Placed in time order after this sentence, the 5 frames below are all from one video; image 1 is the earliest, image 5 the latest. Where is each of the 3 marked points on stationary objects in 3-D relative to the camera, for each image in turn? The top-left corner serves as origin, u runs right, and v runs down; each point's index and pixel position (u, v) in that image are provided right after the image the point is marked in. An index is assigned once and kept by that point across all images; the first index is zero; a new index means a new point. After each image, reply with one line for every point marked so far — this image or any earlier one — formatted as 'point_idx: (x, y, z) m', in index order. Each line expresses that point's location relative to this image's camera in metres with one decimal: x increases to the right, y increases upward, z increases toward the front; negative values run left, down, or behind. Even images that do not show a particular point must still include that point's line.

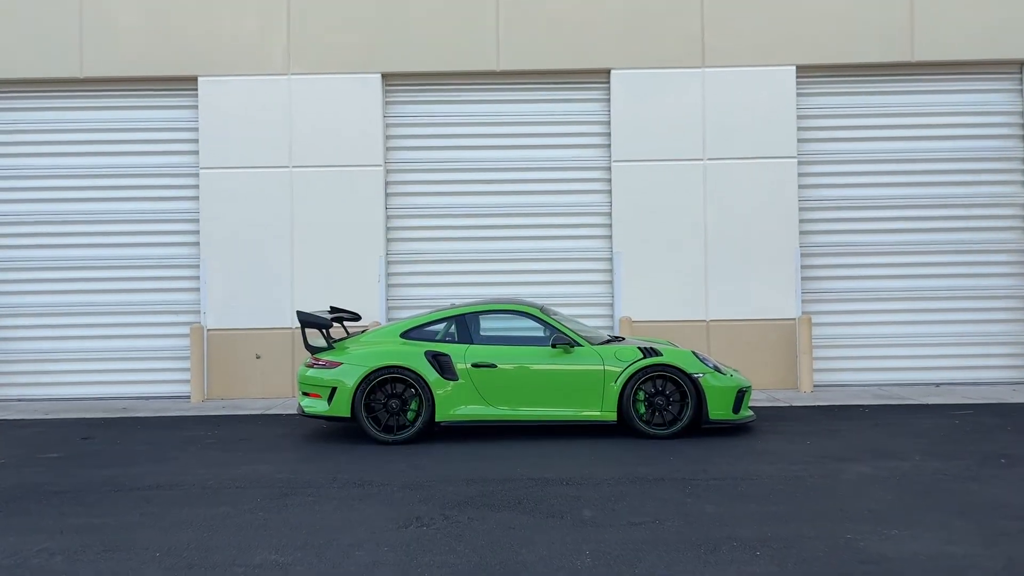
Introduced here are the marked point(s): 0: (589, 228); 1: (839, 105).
0: (+1.2, +0.9, +12.3) m
1: (+5.0, +2.8, +12.2) m
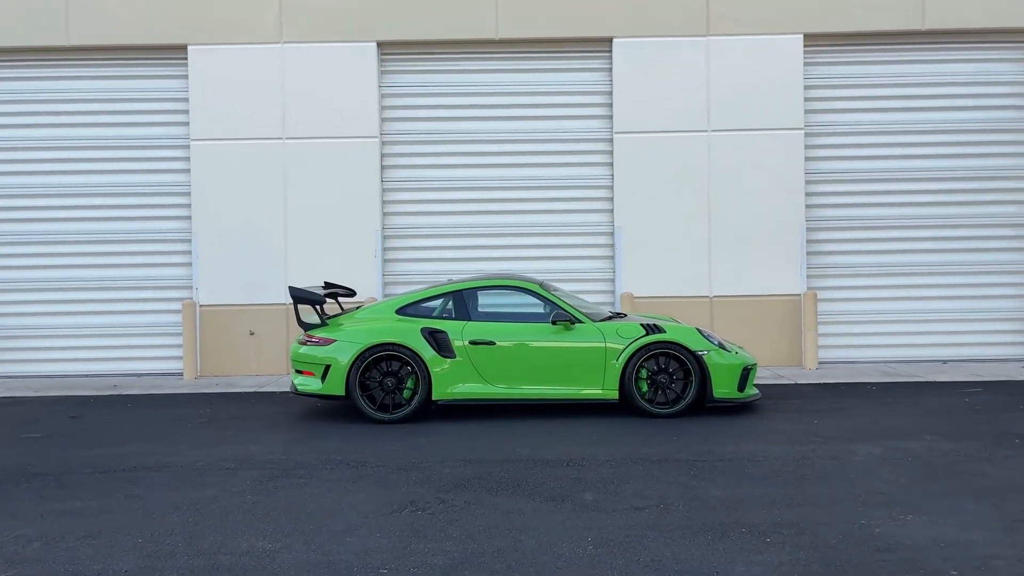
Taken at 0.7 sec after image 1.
0: (+1.2, +1.3, +12.0) m
1: (+5.0, +3.2, +11.9) m
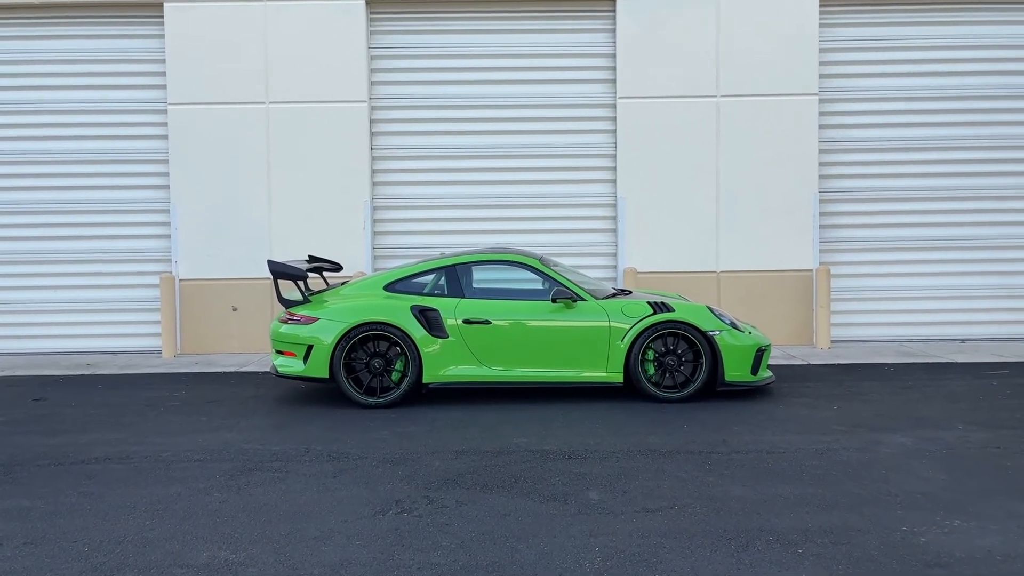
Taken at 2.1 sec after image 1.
0: (+1.1, +1.7, +11.4) m
1: (+5.0, +3.5, +11.2) m
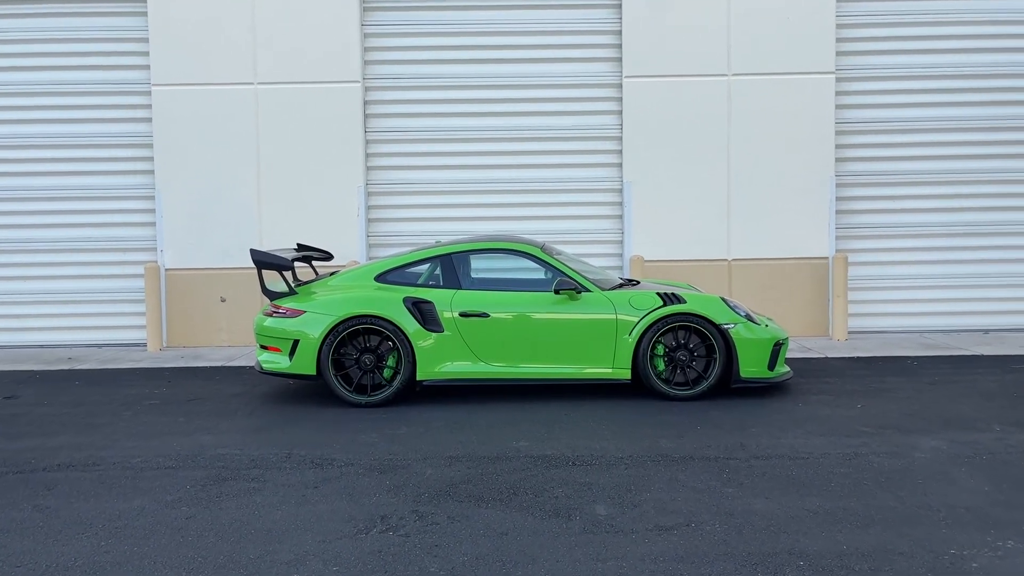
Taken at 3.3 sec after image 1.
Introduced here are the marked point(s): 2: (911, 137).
0: (+1.1, +1.8, +10.9) m
1: (+5.0, +3.7, +10.6) m
2: (+5.3, +2.0, +10.7) m
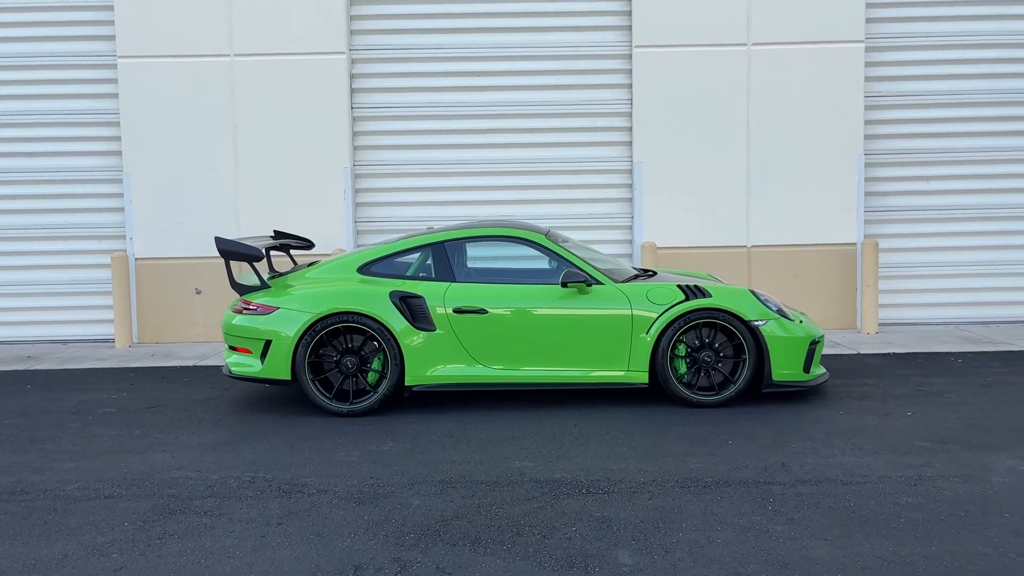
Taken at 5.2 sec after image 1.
0: (+1.1, +2.0, +10.0) m
1: (+5.0, +3.8, +9.7) m
2: (+5.3, +2.2, +9.8) m
